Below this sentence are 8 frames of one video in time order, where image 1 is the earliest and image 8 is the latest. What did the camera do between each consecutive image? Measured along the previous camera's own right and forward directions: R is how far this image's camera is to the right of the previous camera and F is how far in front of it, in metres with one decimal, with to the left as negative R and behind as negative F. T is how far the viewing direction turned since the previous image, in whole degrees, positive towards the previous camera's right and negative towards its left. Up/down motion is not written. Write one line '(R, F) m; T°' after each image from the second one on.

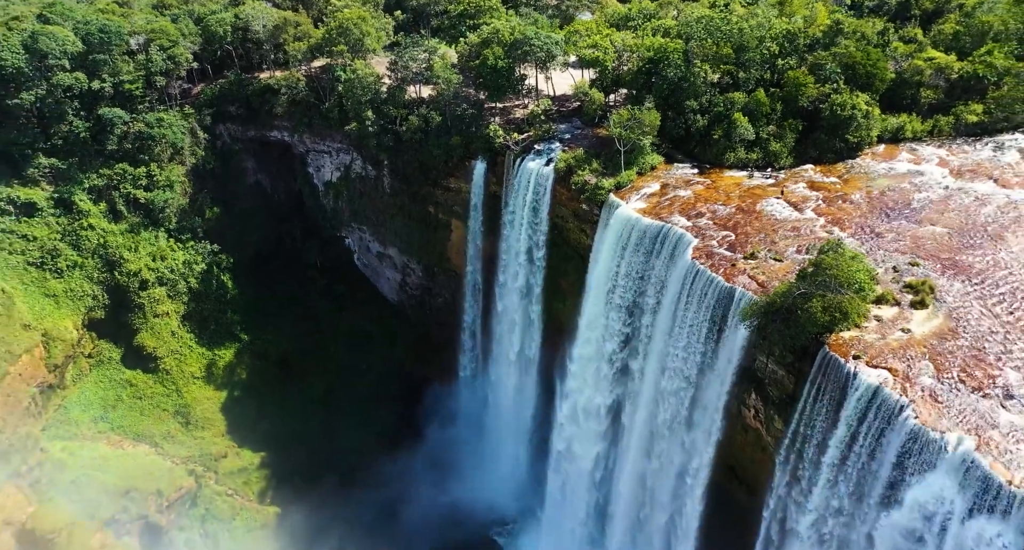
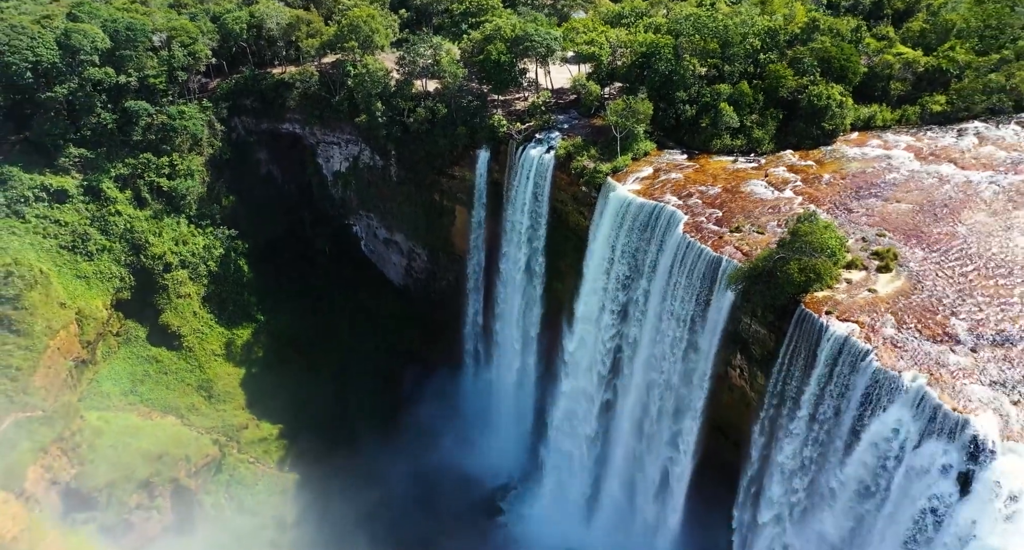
(-0.6, -2.4) m; +1°
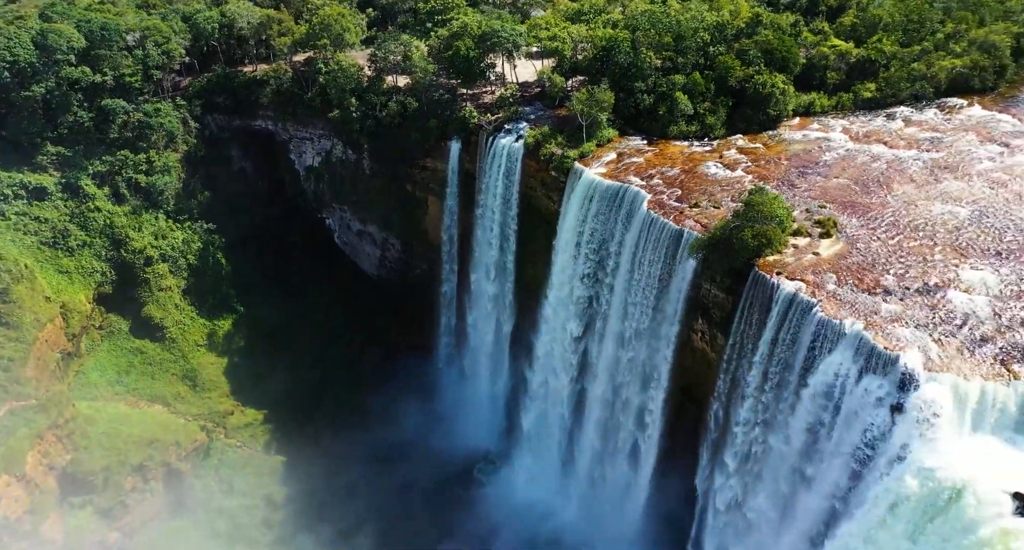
(-1.1, -2.3) m; +3°
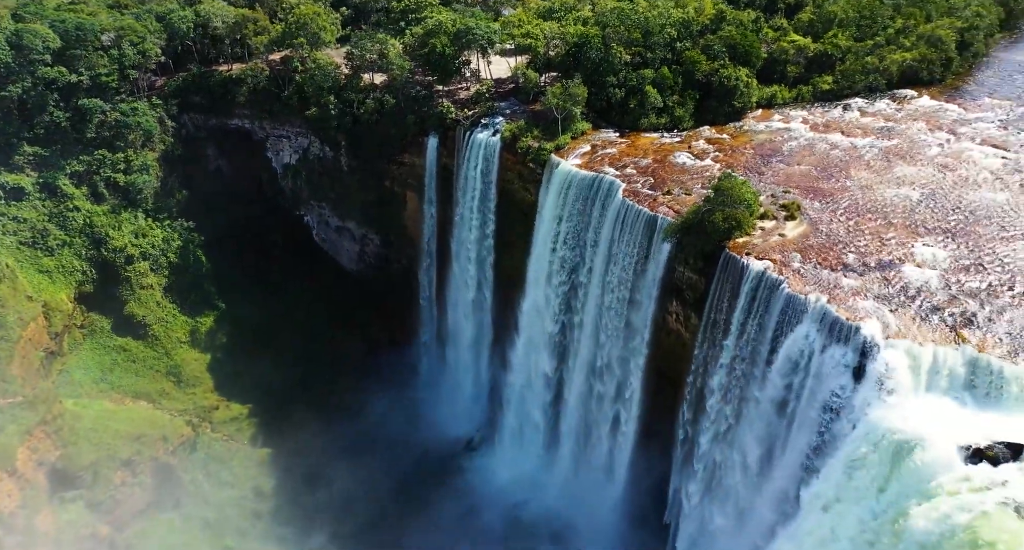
(-0.7, -1.3) m; +3°
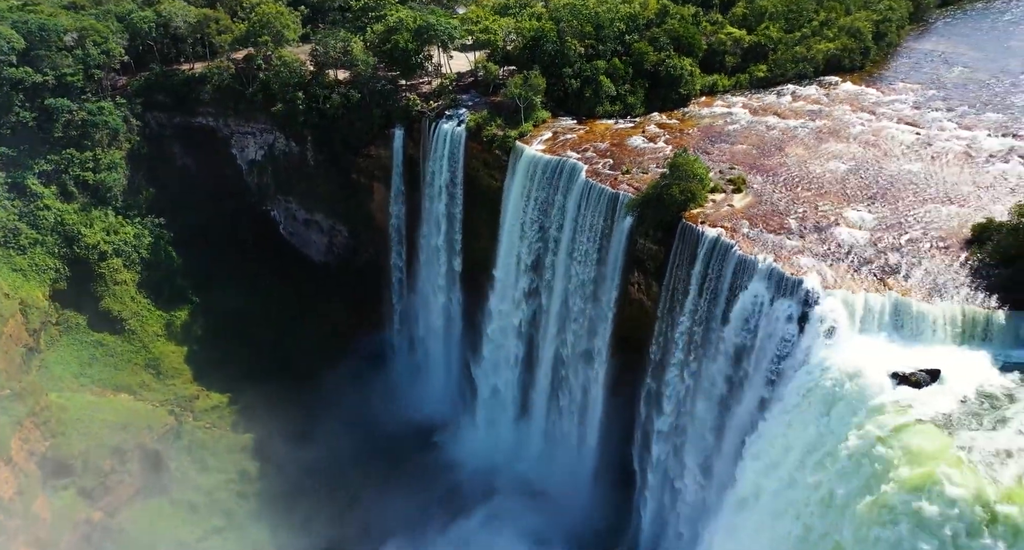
(-1.5, -2.6) m; +4°
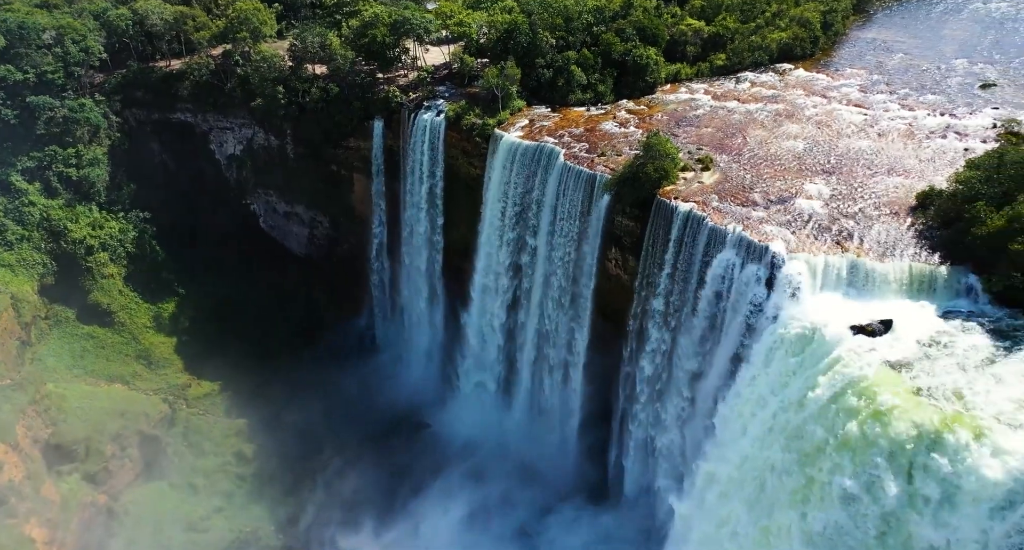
(-1.4, -2.1) m; +3°
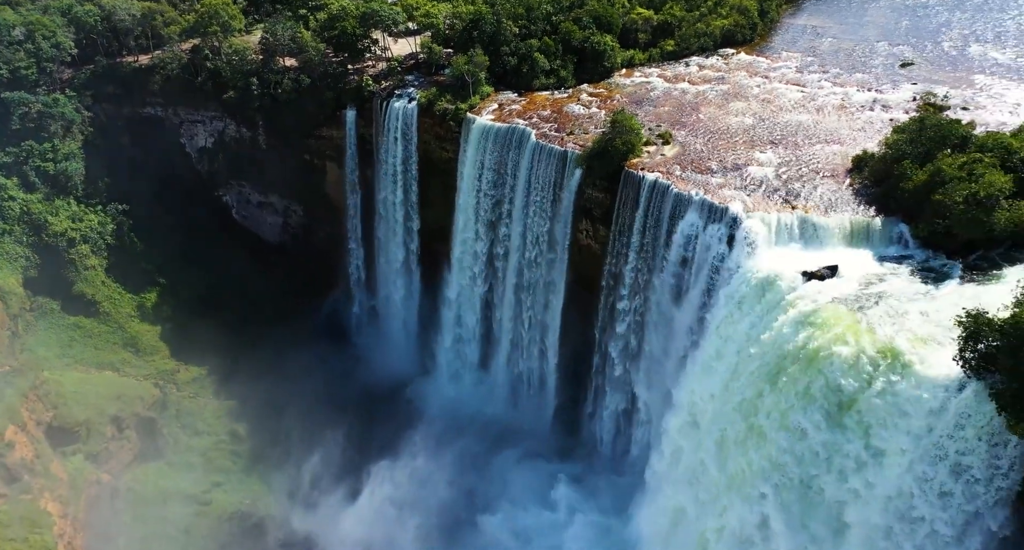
(-2.0, -2.9) m; +4°
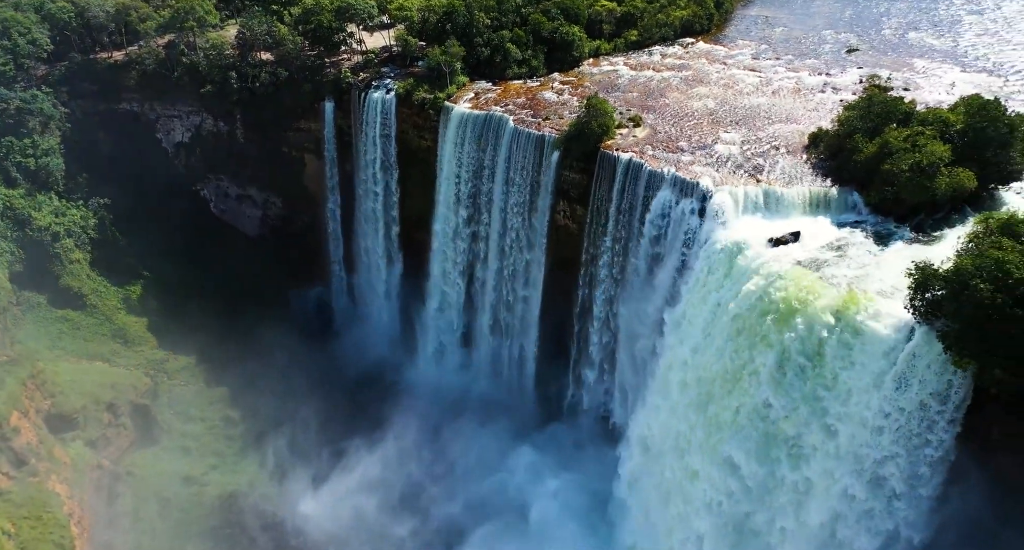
(-1.5, -2.1) m; +3°
